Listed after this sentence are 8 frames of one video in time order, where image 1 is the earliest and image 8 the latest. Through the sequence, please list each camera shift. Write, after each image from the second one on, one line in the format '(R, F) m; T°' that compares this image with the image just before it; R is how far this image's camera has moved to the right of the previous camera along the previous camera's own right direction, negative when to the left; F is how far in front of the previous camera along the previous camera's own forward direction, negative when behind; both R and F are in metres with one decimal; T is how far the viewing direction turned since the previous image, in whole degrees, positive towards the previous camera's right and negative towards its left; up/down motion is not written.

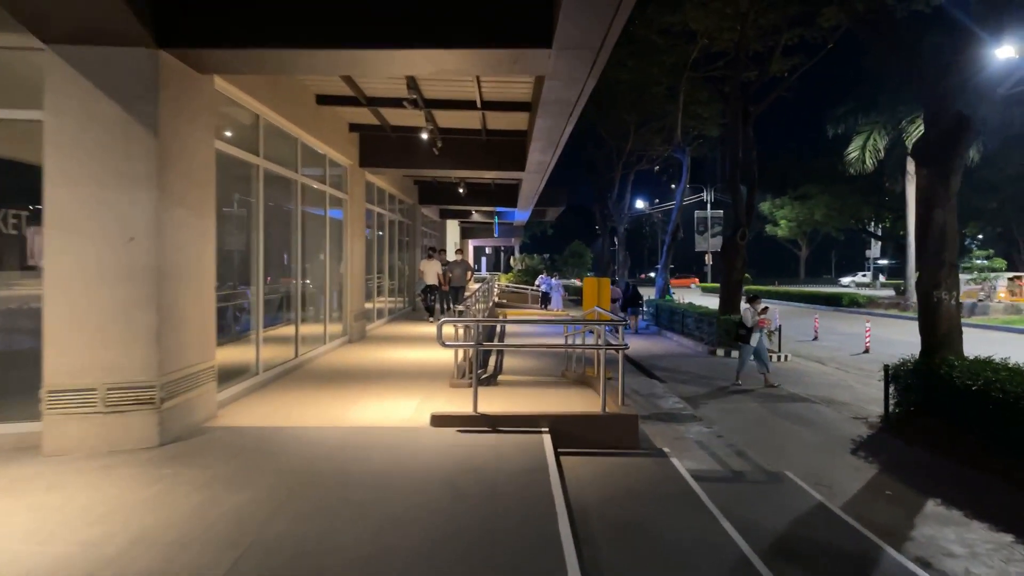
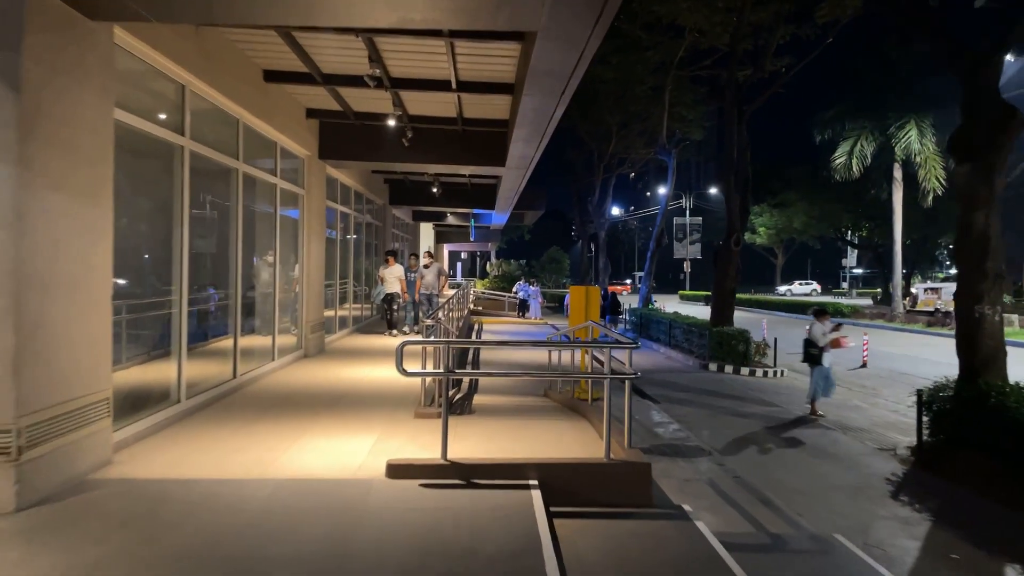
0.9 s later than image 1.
(0.0, +1.3) m; +2°
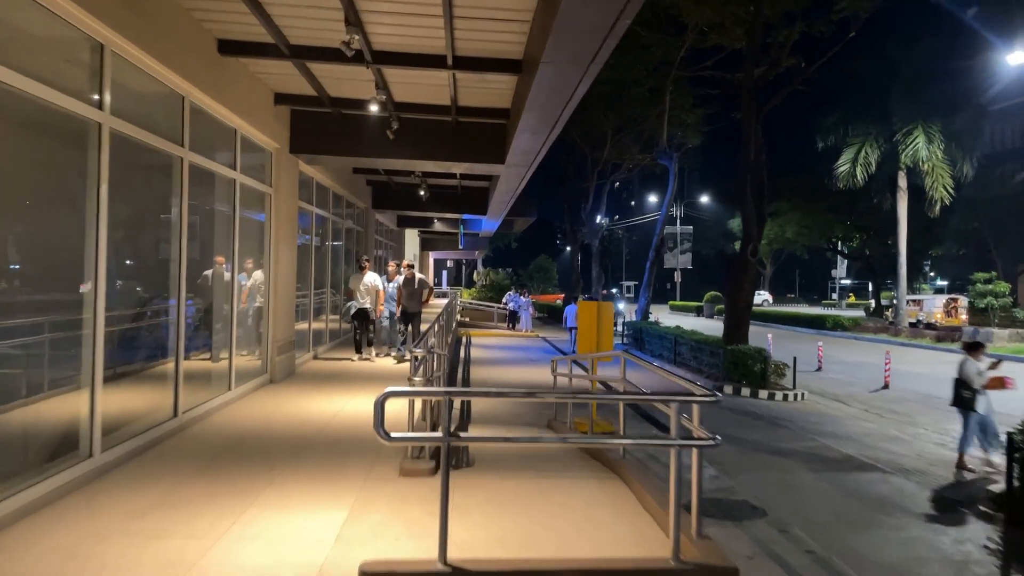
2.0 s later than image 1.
(-0.2, +1.4) m; +1°
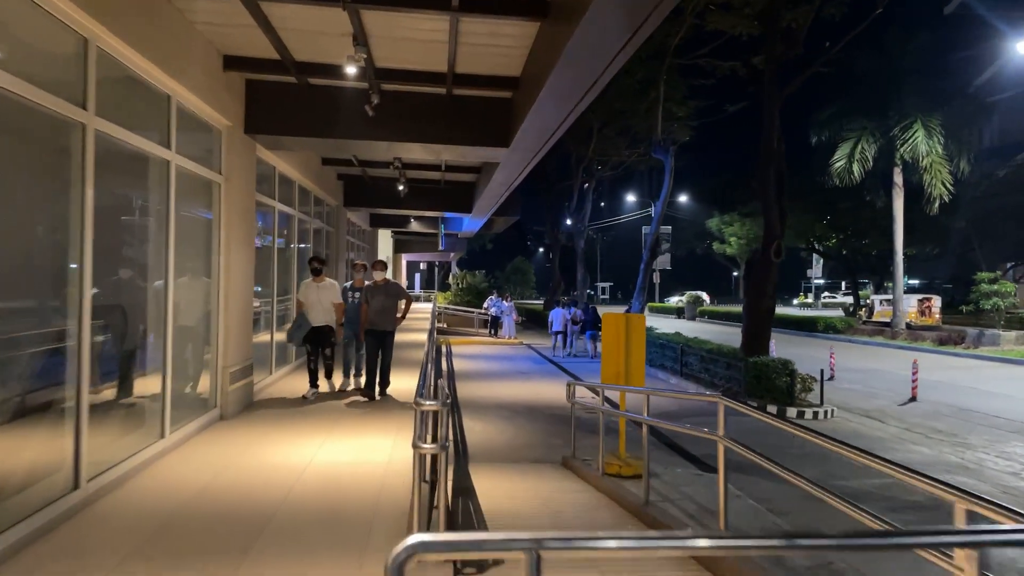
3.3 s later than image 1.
(-0.4, +1.7) m; +2°
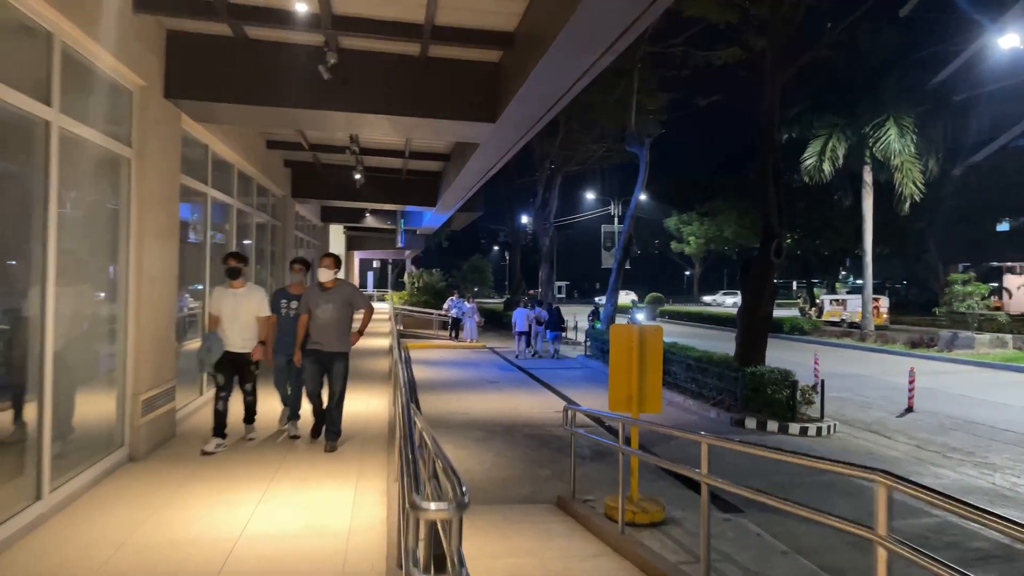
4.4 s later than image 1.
(-0.3, +1.4) m; +4°
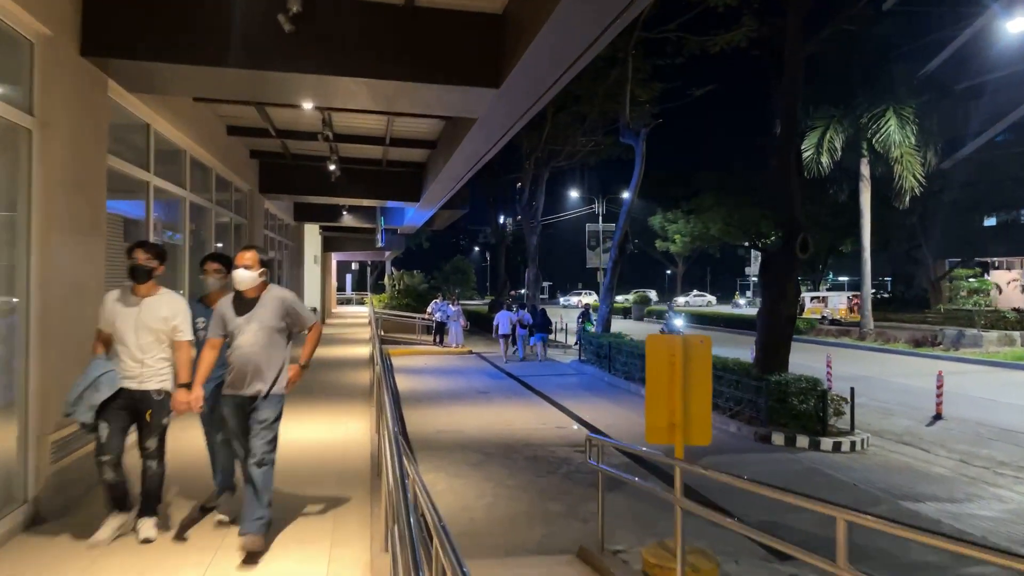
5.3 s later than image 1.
(-0.2, +1.3) m; +2°
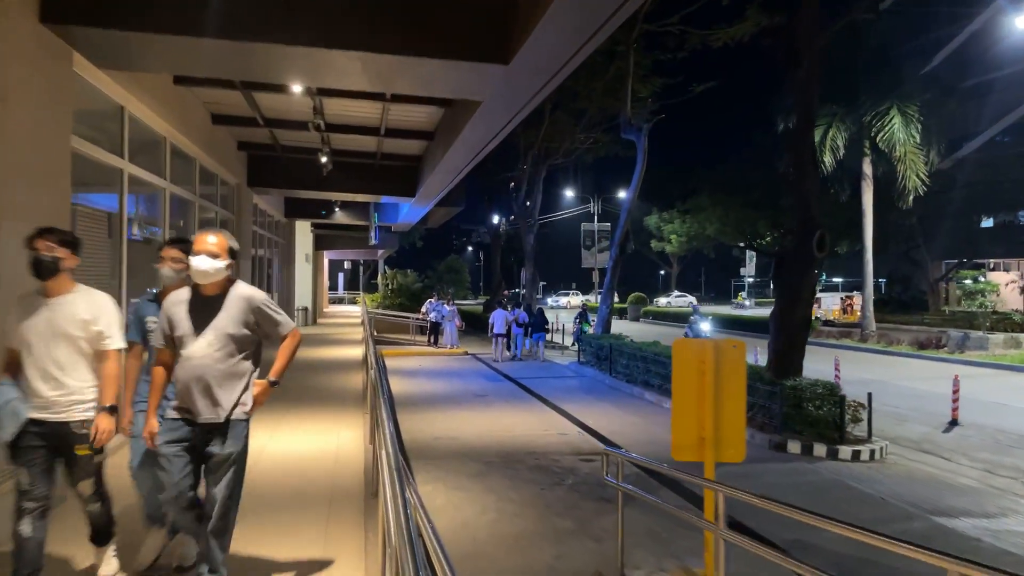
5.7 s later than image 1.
(-0.1, +0.5) m; +1°
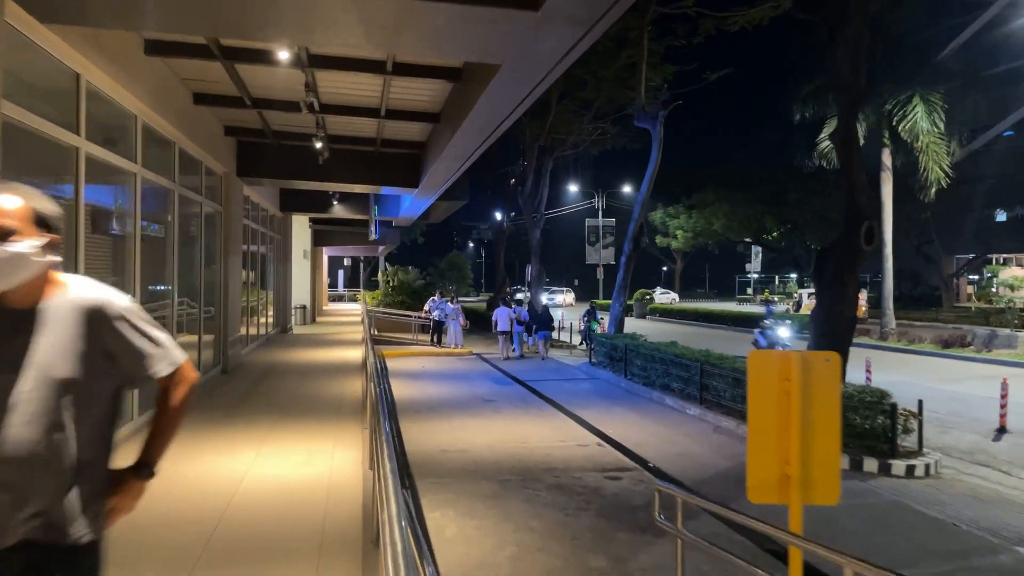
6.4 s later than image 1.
(-0.2, +0.9) m; 0°
